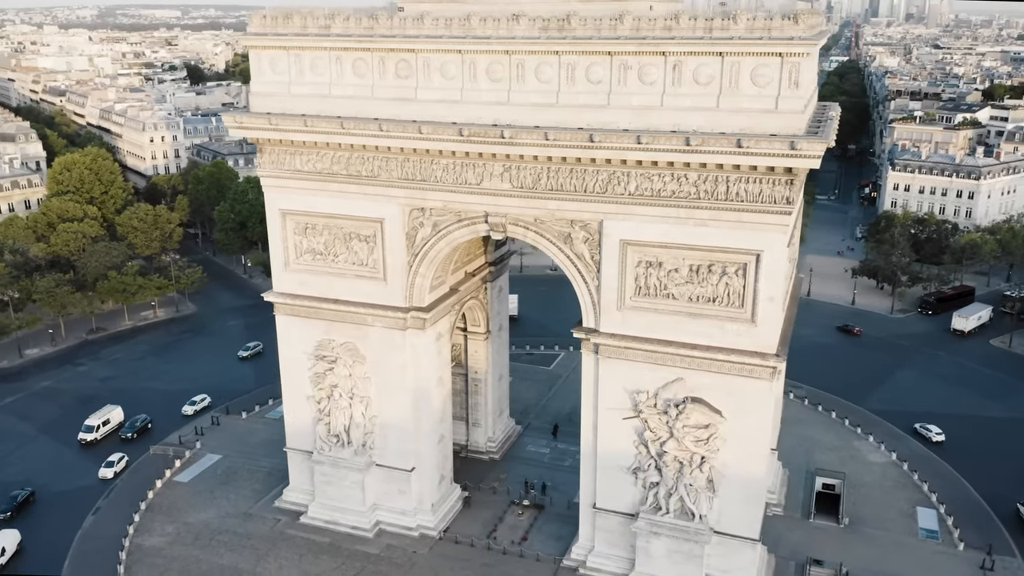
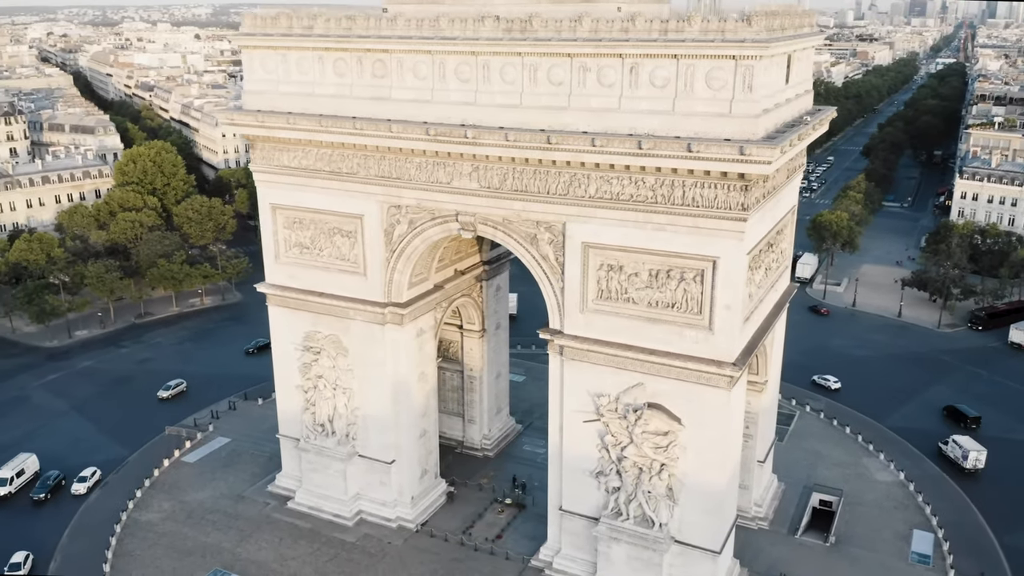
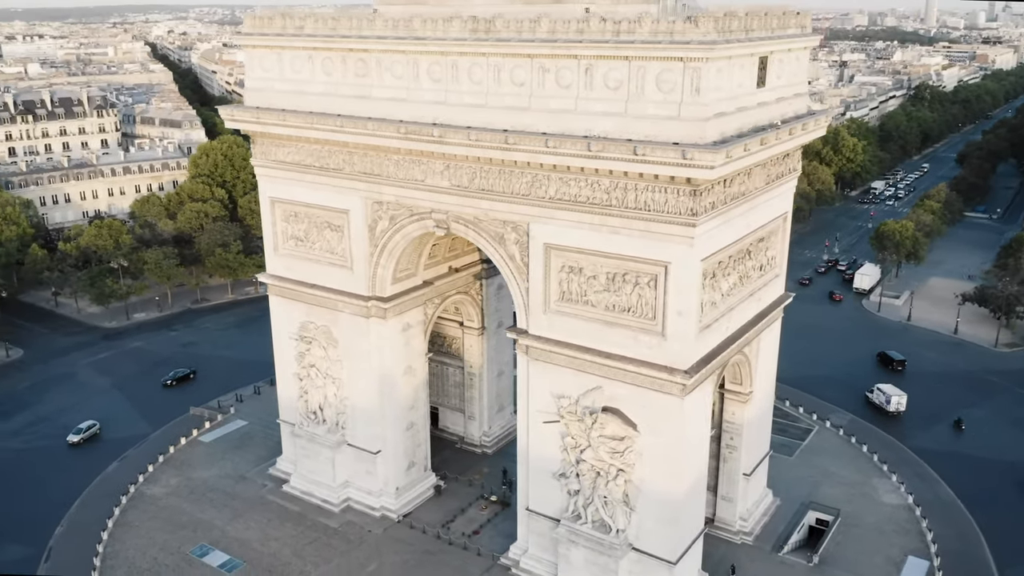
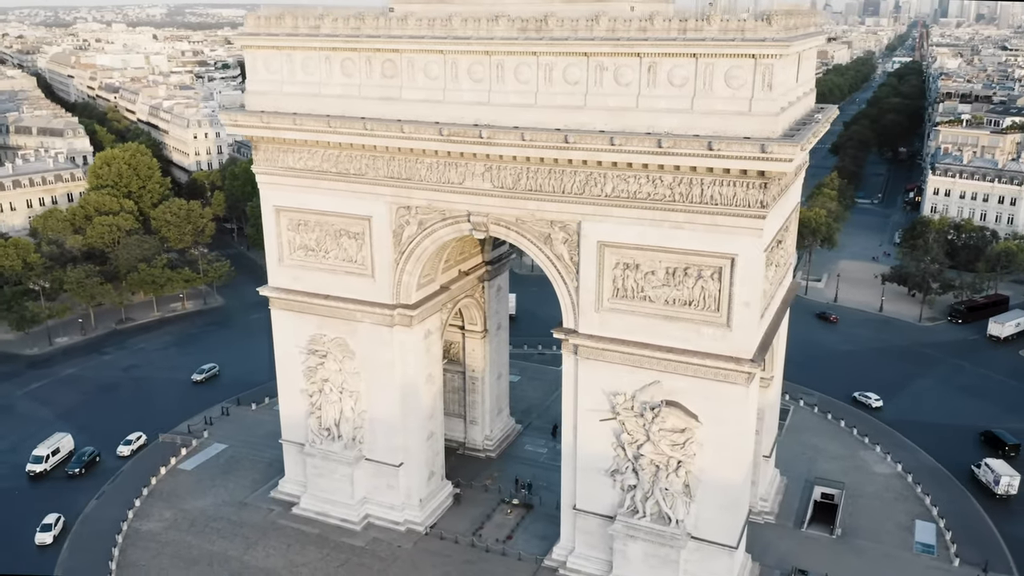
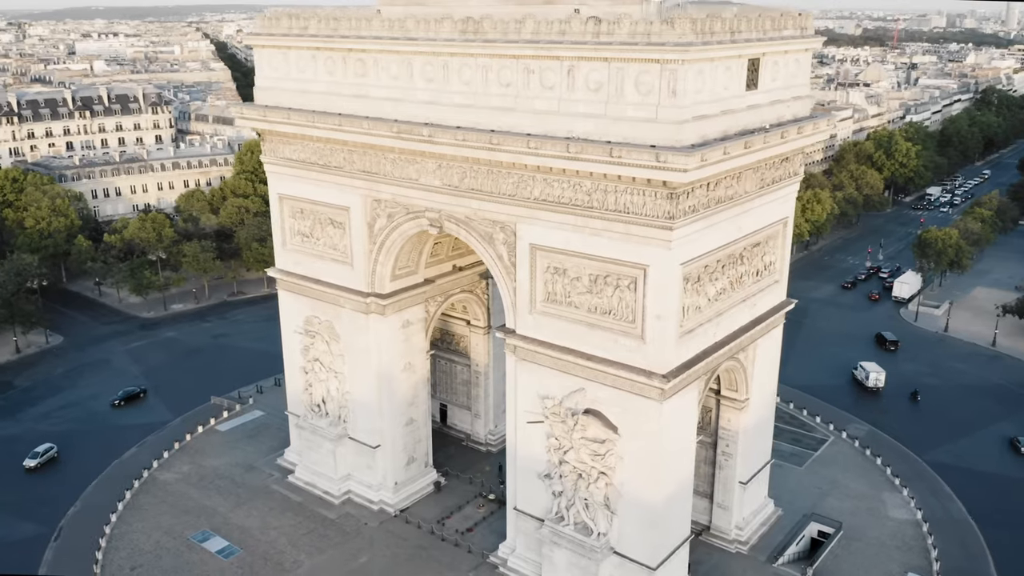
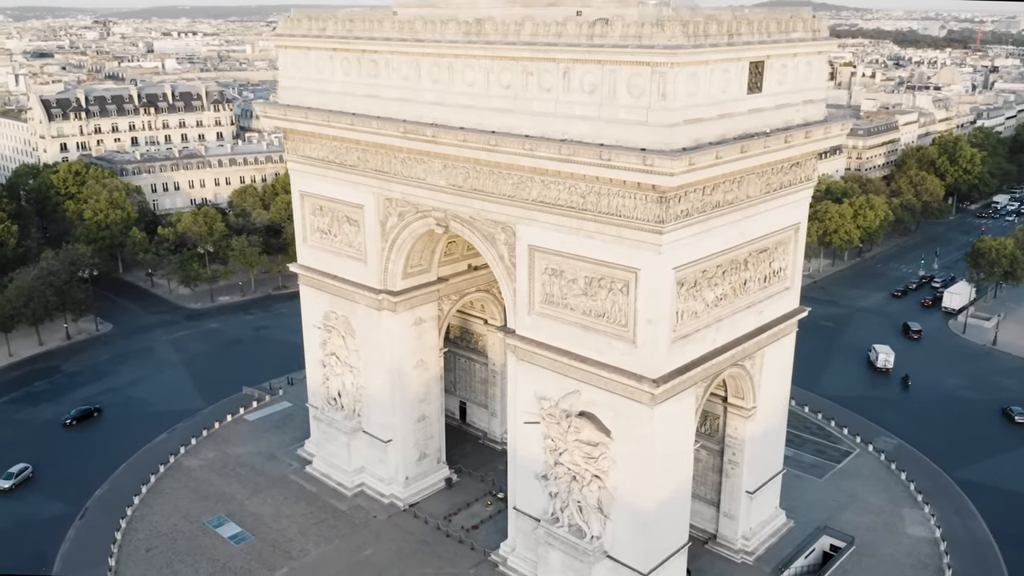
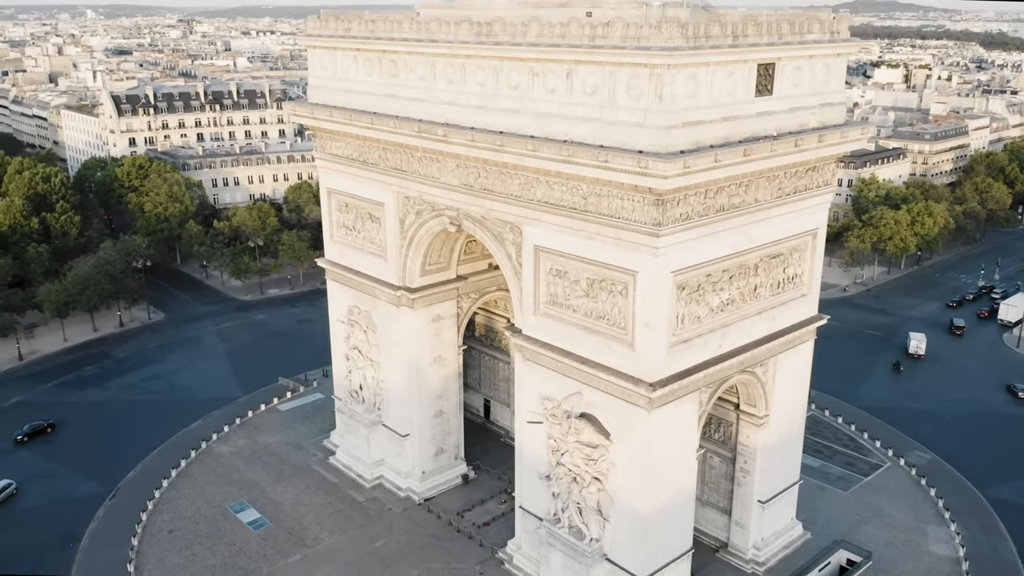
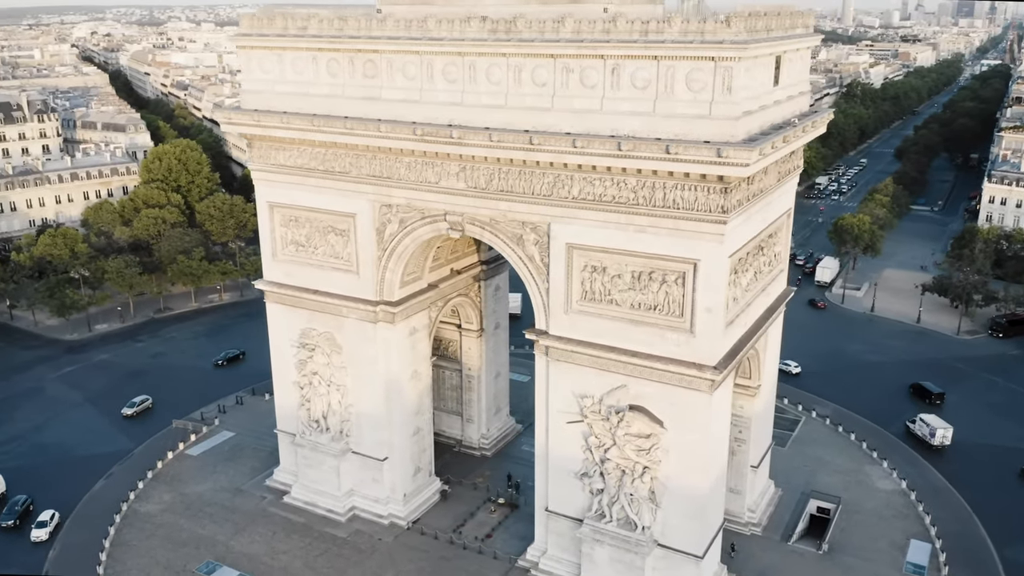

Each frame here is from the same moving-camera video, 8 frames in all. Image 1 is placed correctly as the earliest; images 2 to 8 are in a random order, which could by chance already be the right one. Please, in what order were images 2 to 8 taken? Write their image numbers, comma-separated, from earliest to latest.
4, 2, 8, 3, 5, 6, 7
